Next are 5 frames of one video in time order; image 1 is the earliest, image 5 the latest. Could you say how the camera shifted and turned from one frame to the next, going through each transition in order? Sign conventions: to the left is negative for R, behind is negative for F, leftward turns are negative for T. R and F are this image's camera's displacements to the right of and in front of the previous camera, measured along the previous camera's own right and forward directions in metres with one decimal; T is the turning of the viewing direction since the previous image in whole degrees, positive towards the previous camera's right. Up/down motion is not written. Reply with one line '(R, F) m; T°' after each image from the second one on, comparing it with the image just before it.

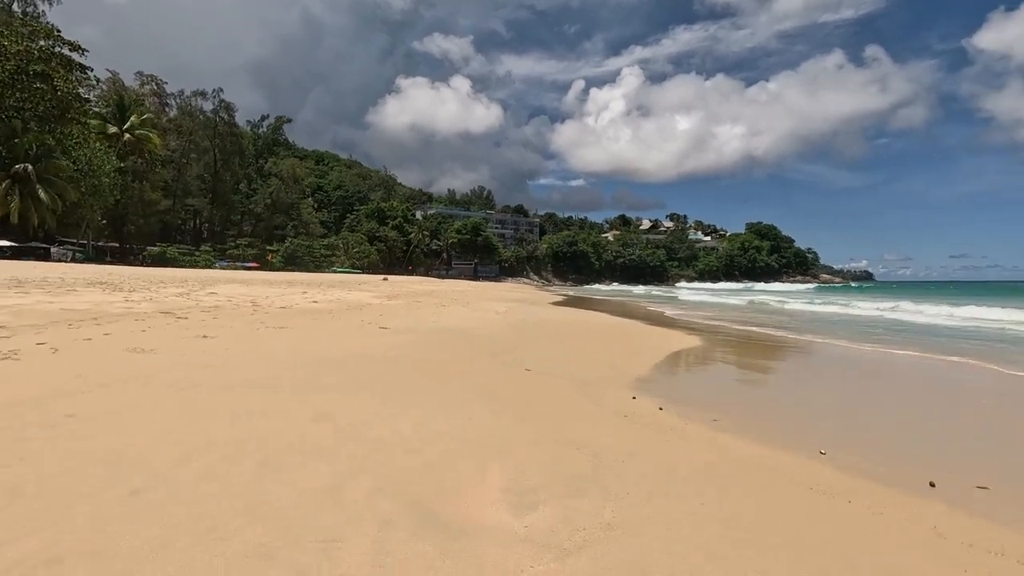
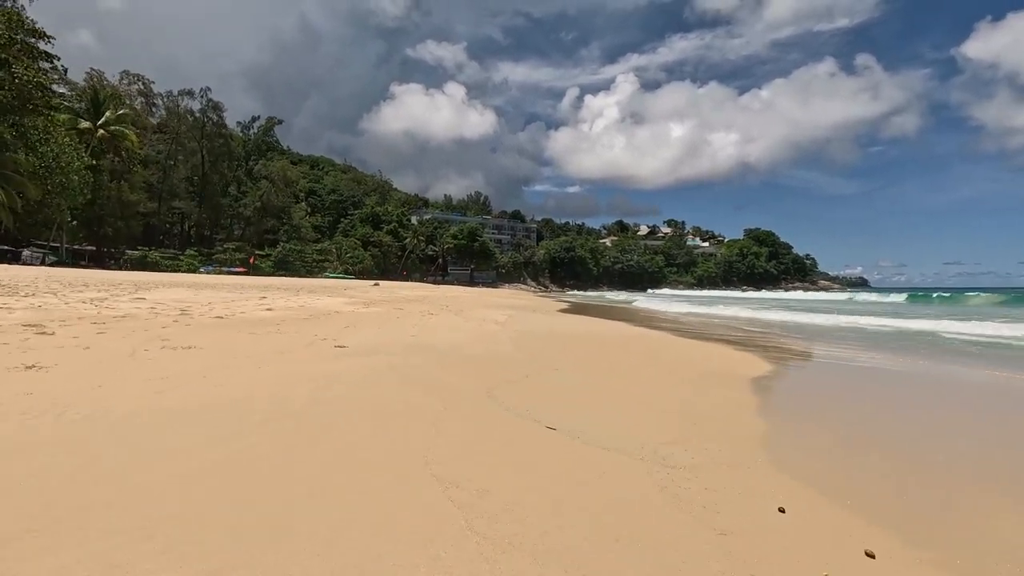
(-0.1, +2.3) m; 0°
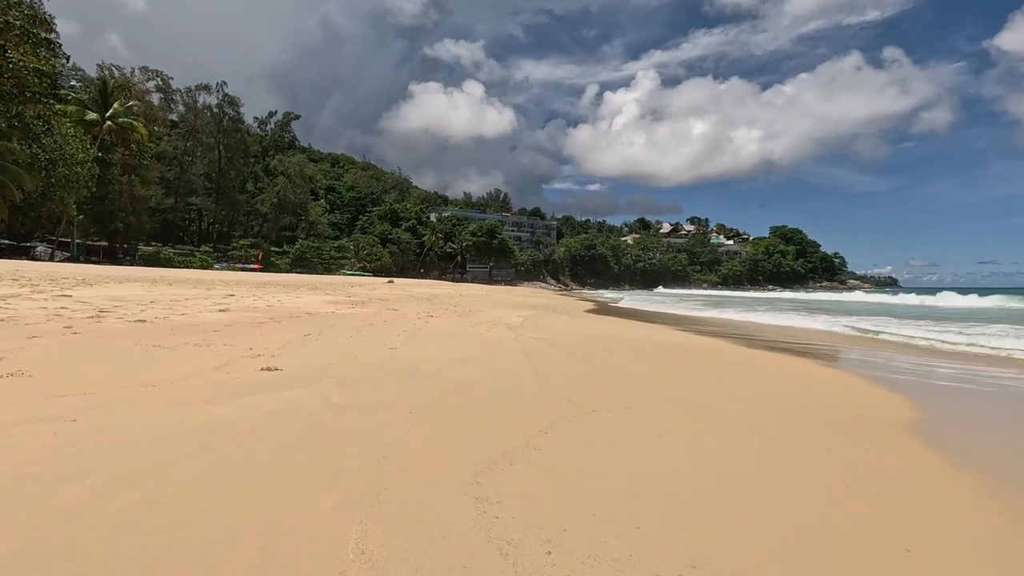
(0.0, +2.1) m; -2°
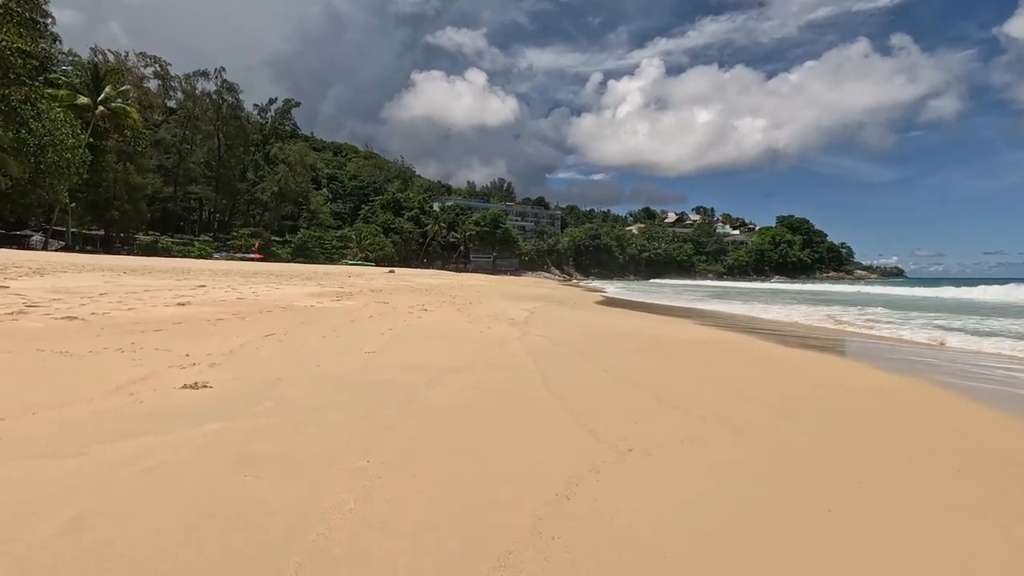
(0.0, +1.0) m; 0°
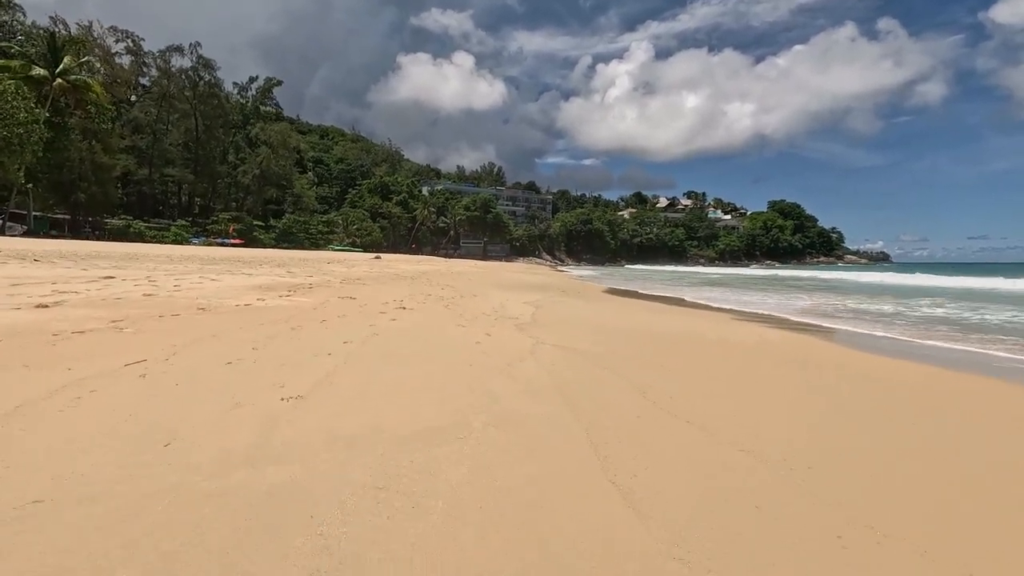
(-0.2, +1.9) m; +1°
